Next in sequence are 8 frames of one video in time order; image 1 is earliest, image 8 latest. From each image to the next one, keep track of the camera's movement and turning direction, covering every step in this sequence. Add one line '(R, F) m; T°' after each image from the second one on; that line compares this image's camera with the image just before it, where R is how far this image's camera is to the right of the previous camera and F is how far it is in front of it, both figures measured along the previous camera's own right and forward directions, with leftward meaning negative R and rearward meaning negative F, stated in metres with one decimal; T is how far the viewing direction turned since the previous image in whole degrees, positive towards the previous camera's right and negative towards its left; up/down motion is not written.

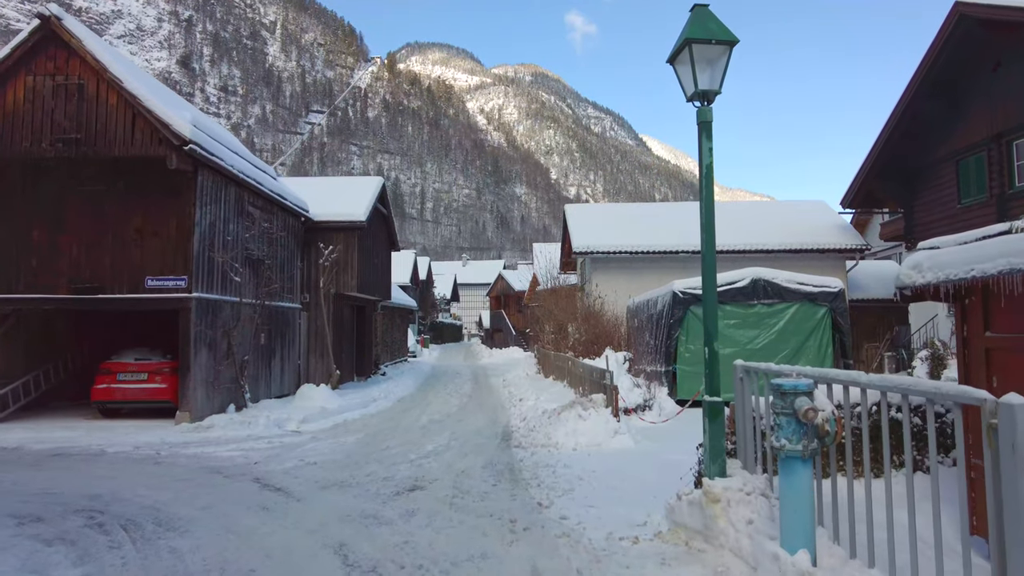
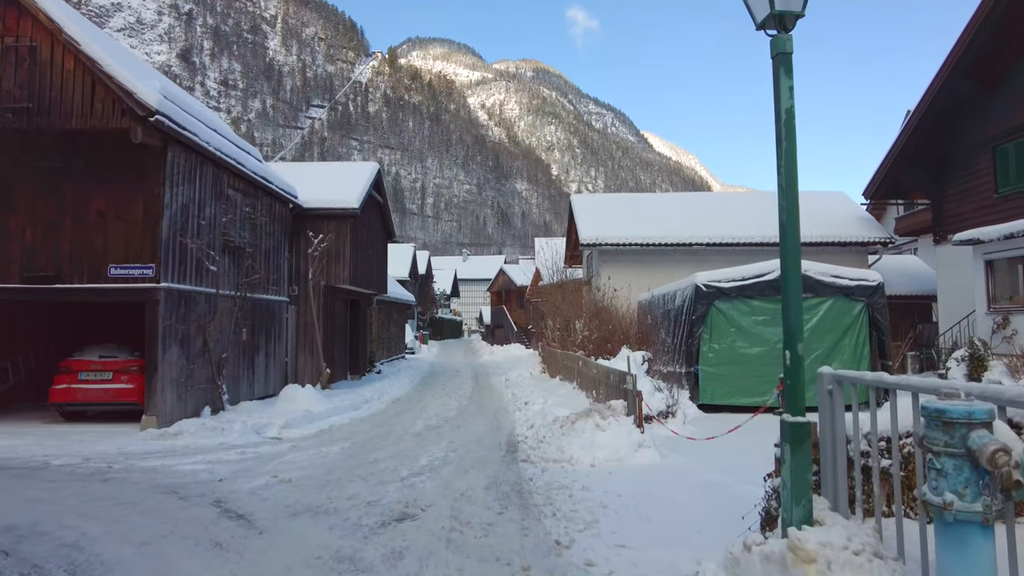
(-0.1, +1.2) m; 0°
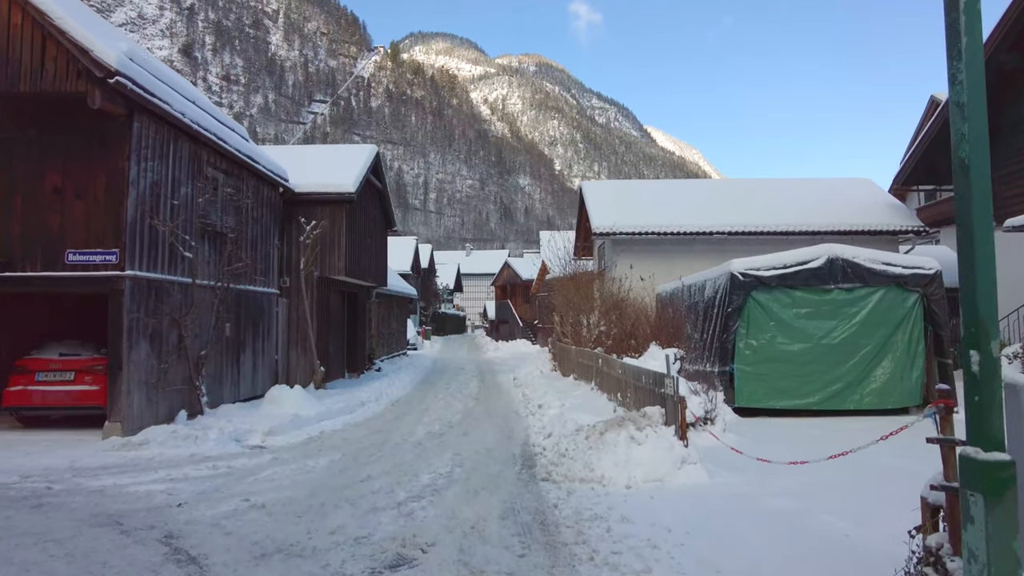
(-0.1, +1.2) m; 0°
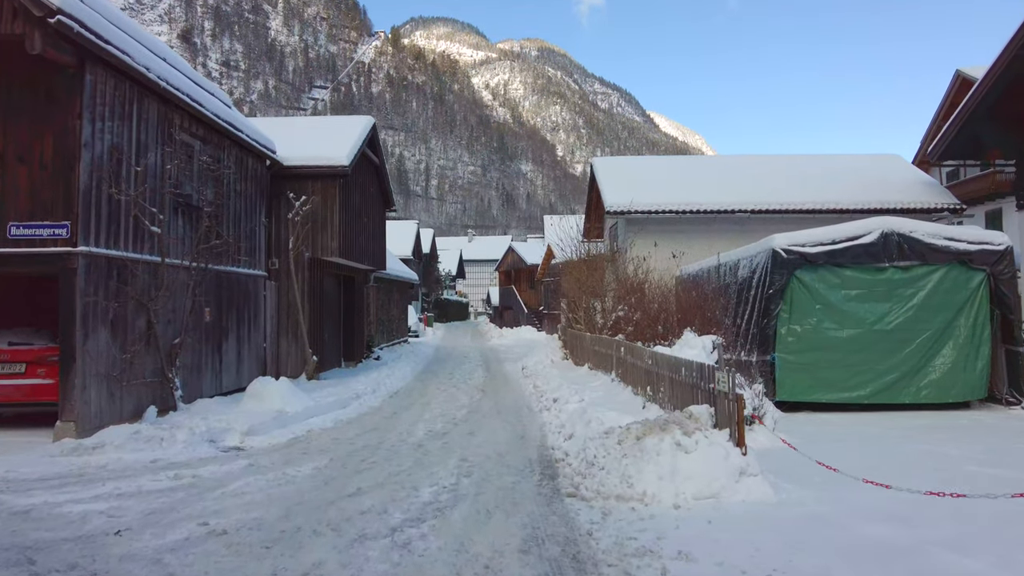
(-0.1, +1.2) m; 0°
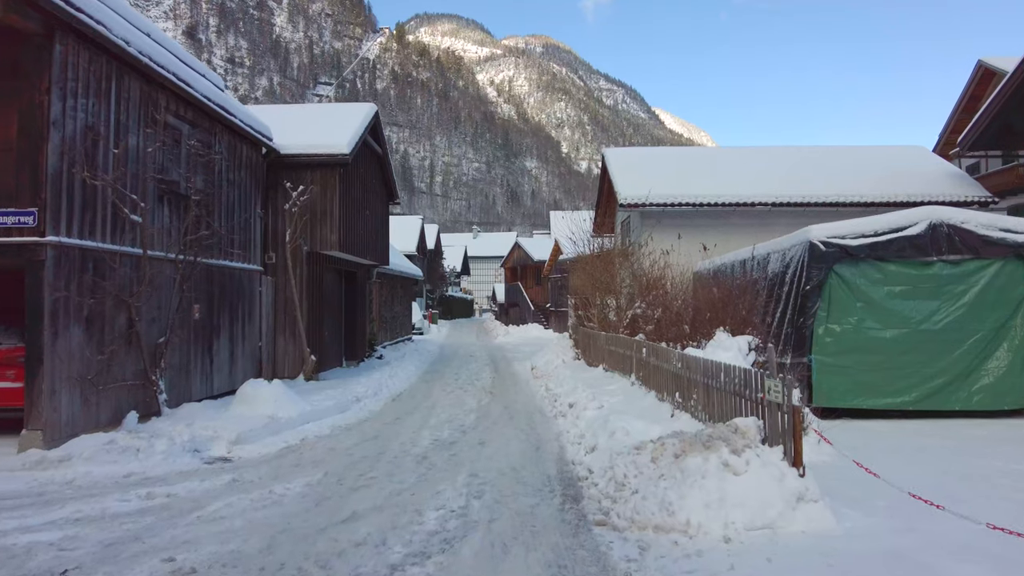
(-0.1, +0.7) m; 0°
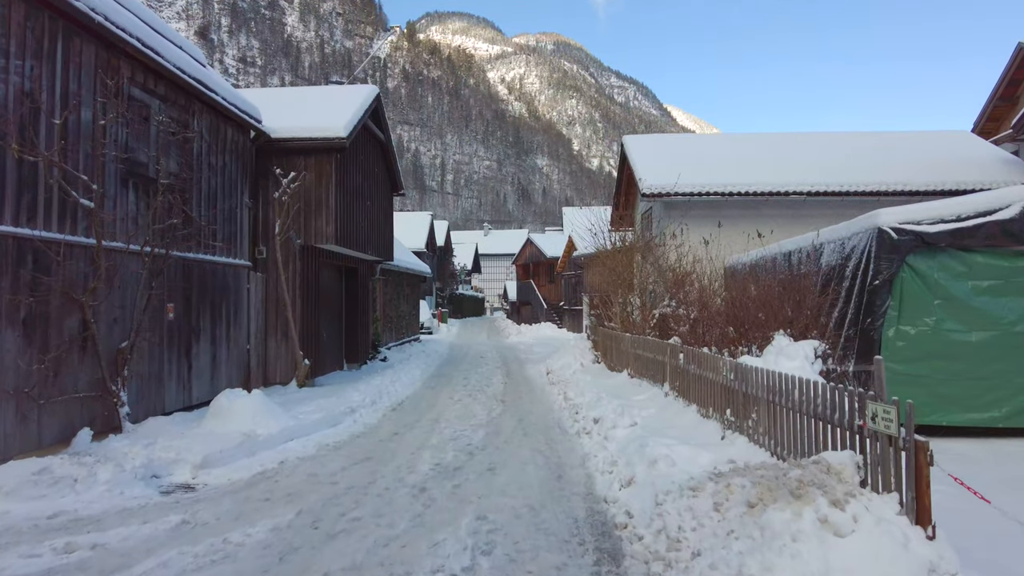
(0.0, +1.2) m; -1°
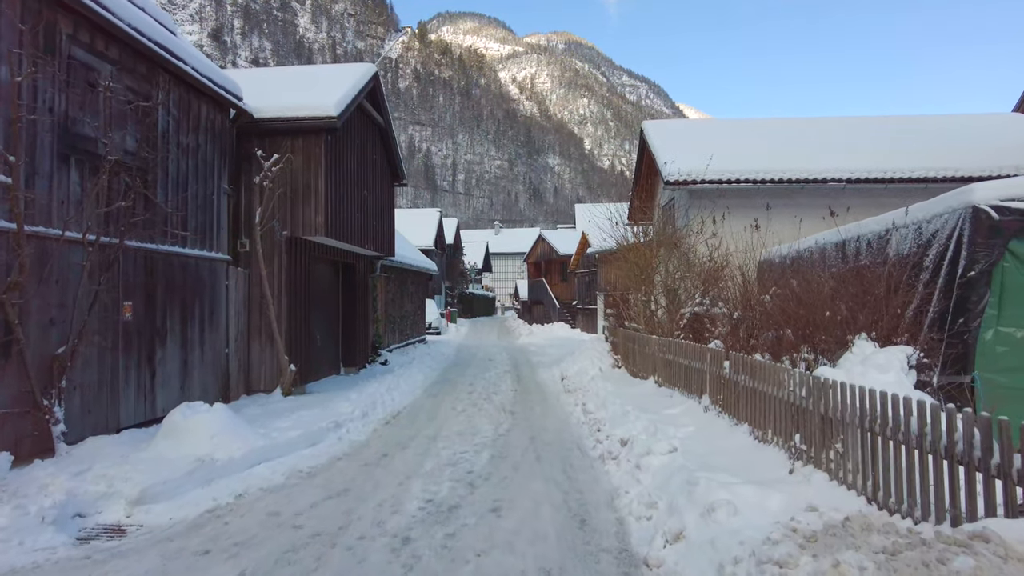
(0.0, +1.3) m; -1°
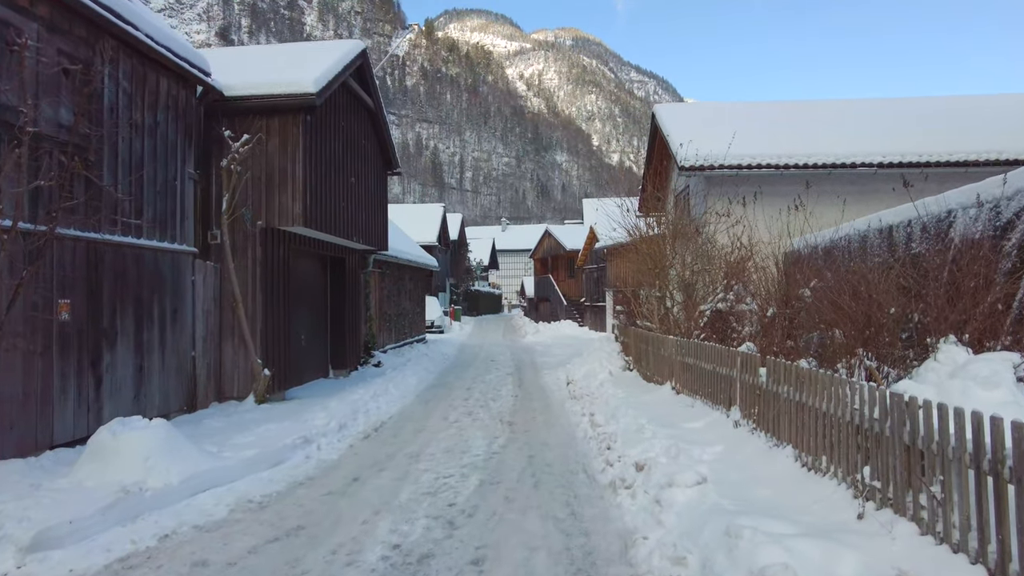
(+0.1, +1.1) m; -1°
